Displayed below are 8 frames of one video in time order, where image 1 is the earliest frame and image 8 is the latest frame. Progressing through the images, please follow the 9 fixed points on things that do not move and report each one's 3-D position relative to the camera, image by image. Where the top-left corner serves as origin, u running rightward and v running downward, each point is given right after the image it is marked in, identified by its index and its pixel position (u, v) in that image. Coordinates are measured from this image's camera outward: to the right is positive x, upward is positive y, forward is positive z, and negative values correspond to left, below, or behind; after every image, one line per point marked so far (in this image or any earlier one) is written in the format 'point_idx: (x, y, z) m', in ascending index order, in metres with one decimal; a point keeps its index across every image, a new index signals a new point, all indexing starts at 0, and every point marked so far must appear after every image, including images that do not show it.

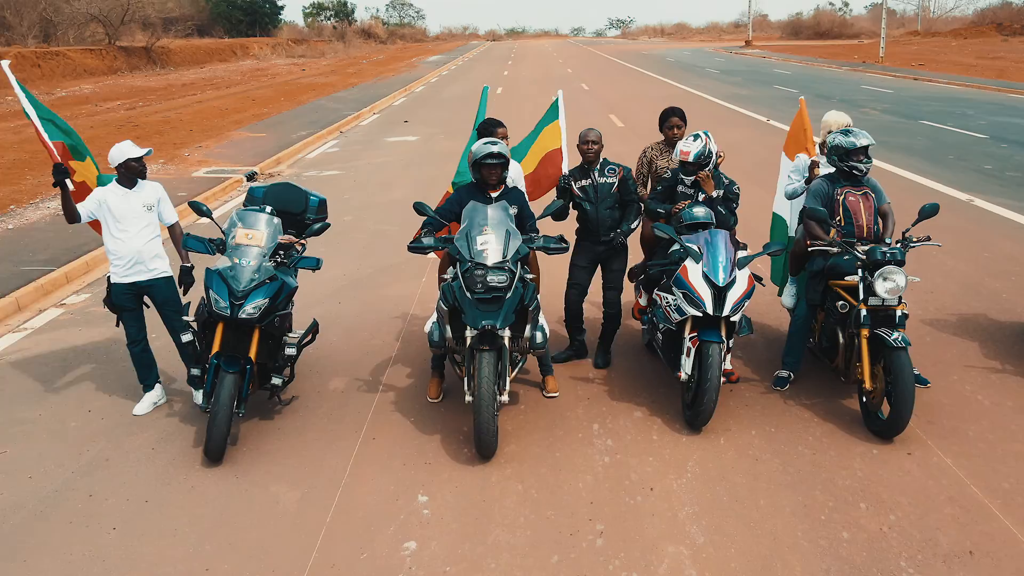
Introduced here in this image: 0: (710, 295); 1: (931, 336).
0: (+1.0, 0.0, +4.4) m
1: (+2.7, -0.3, +5.7) m
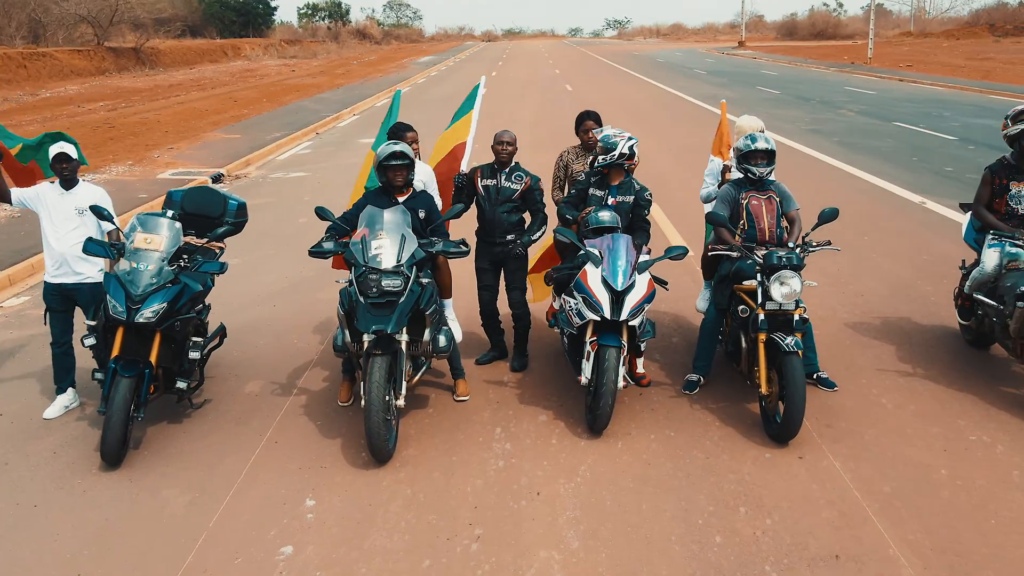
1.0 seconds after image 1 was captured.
0: (+0.5, -0.1, +4.4) m
1: (+2.2, -0.3, +5.7) m
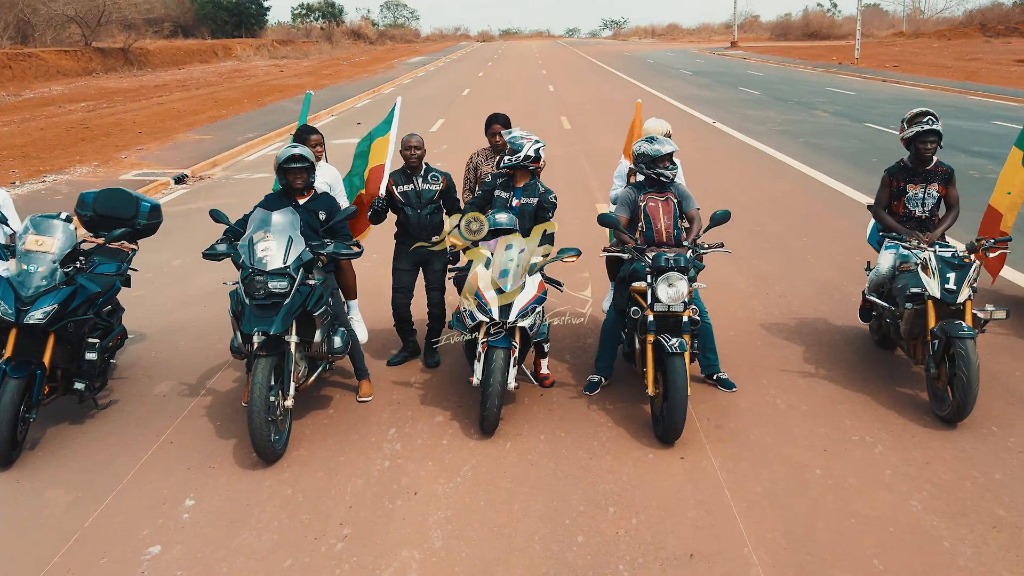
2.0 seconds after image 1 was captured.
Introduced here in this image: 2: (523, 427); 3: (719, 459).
0: (-0.1, -0.1, +4.4) m
1: (+1.7, -0.3, +5.7) m
2: (+0.1, -0.7, +4.6) m
3: (+1.0, -0.8, +4.2) m
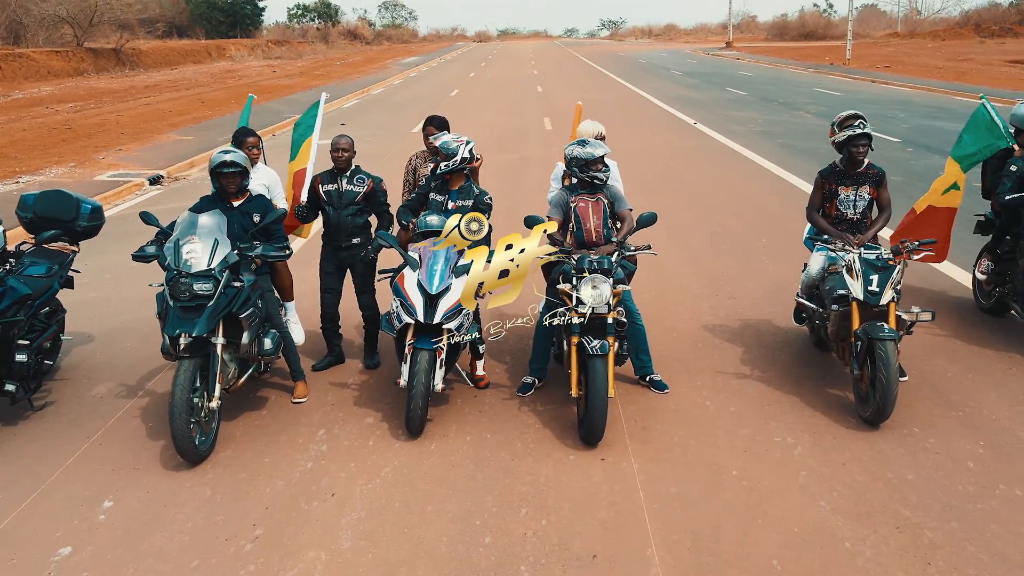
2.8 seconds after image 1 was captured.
0: (-0.5, -0.1, +4.5) m
1: (+1.3, -0.4, +5.8) m
2: (-0.3, -0.8, +4.6) m
3: (+0.6, -0.8, +4.2) m
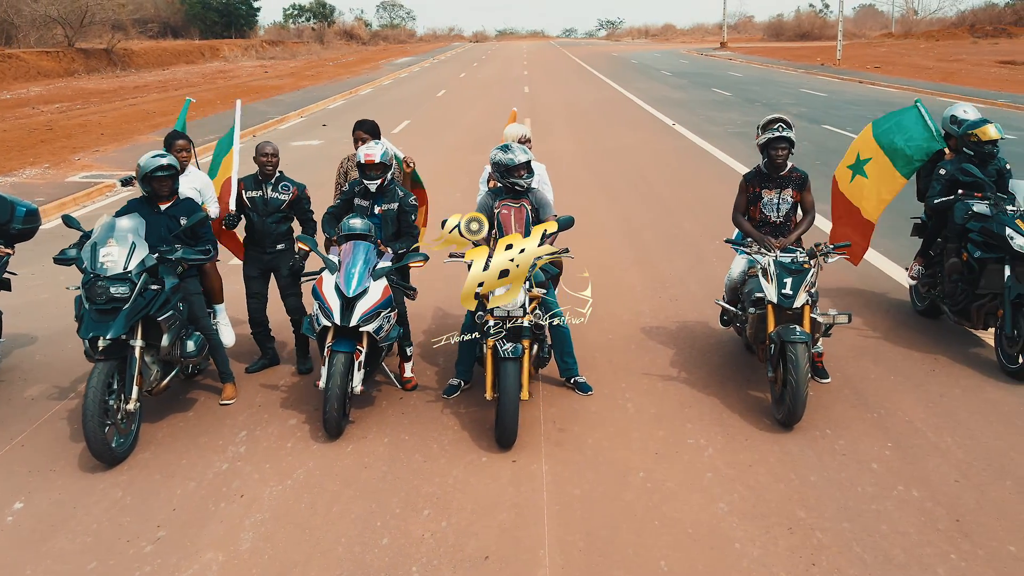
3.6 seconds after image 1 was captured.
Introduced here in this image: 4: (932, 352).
0: (-0.9, -0.1, +4.5) m
1: (+0.8, -0.4, +5.8) m
2: (-0.8, -0.8, +4.7) m
3: (+0.2, -0.9, +4.2) m
4: (+2.6, -0.4, +5.4) m
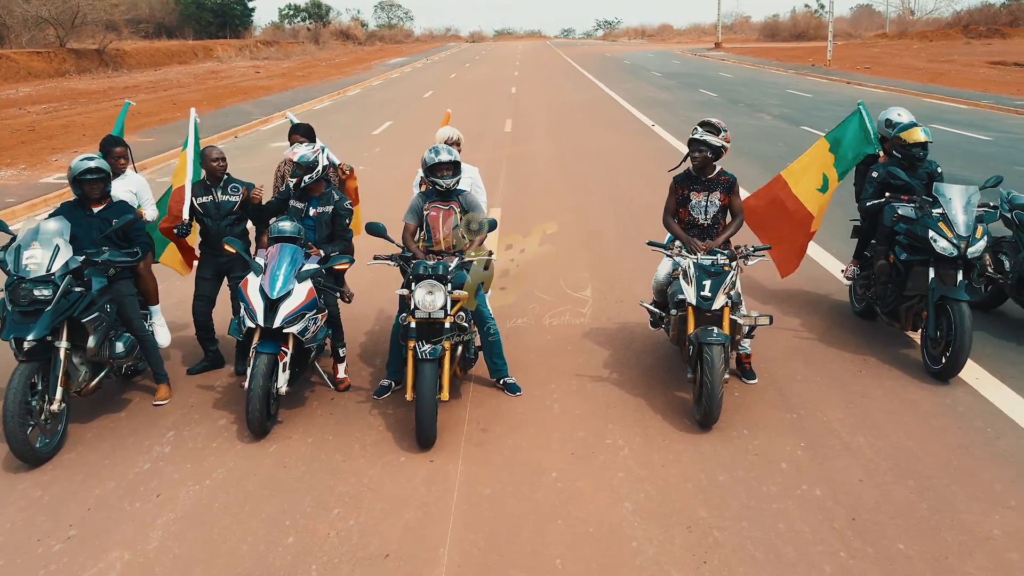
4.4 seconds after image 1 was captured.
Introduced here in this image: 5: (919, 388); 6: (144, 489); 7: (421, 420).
0: (-1.3, -0.1, +4.5) m
1: (+0.4, -0.4, +5.9) m
2: (-1.2, -0.8, +4.7) m
3: (-0.2, -0.9, +4.3) m
4: (+2.2, -0.4, +5.5) m
5: (+2.3, -0.6, +4.9) m
6: (-1.8, -1.0, +4.2) m
7: (-0.5, -0.7, +4.3) m
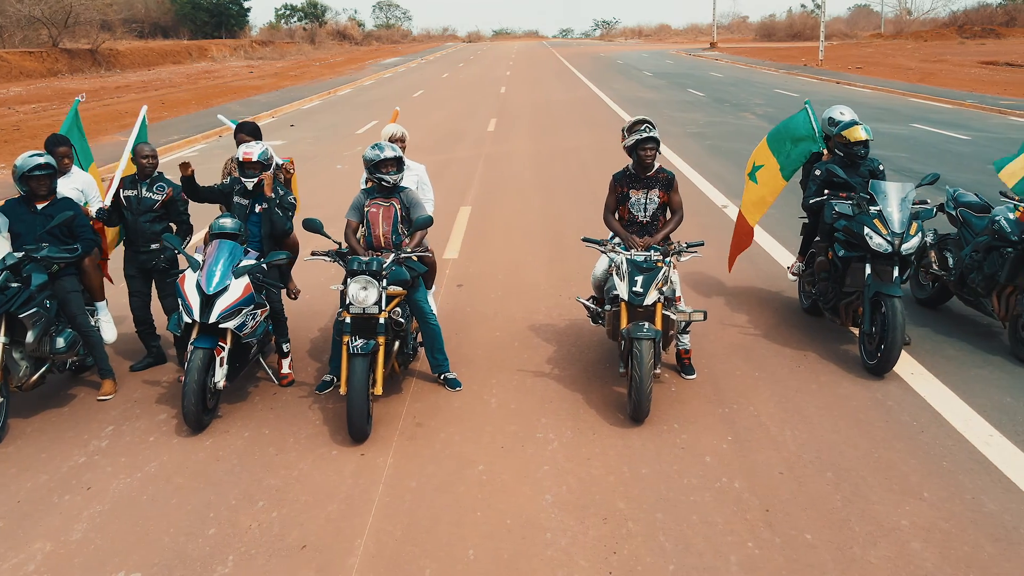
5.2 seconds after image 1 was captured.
0: (-1.7, -0.1, +4.6) m
1: (+0.1, -0.4, +5.9) m
2: (-1.5, -0.8, +4.8) m
3: (-0.6, -0.8, +4.3) m
4: (+1.9, -0.4, +5.5) m
5: (+2.0, -0.5, +5.0) m
6: (-2.1, -0.9, +4.2) m
7: (-0.8, -0.6, +4.4) m
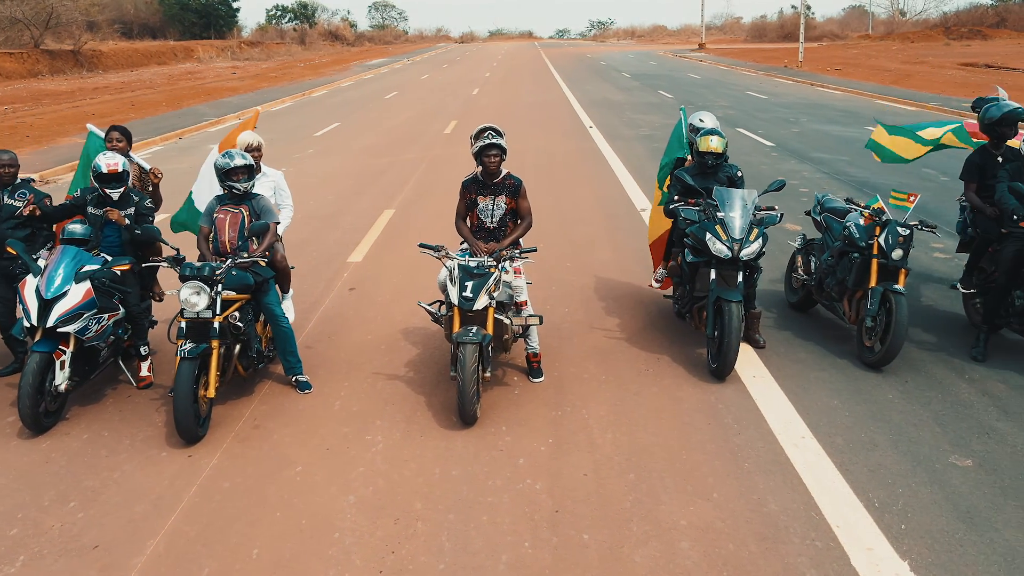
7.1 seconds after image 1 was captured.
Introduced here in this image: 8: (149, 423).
0: (-2.6, -0.1, +4.7) m
1: (-0.8, -0.4, +6.0) m
2: (-2.4, -0.8, +4.9) m
3: (-1.5, -0.9, +4.4) m
4: (+1.0, -0.4, +5.6) m
5: (+1.1, -0.6, +5.1) m
6: (-3.0, -1.0, +4.3) m
7: (-1.7, -0.7, +4.5) m
8: (-2.0, -0.8, +4.9) m
